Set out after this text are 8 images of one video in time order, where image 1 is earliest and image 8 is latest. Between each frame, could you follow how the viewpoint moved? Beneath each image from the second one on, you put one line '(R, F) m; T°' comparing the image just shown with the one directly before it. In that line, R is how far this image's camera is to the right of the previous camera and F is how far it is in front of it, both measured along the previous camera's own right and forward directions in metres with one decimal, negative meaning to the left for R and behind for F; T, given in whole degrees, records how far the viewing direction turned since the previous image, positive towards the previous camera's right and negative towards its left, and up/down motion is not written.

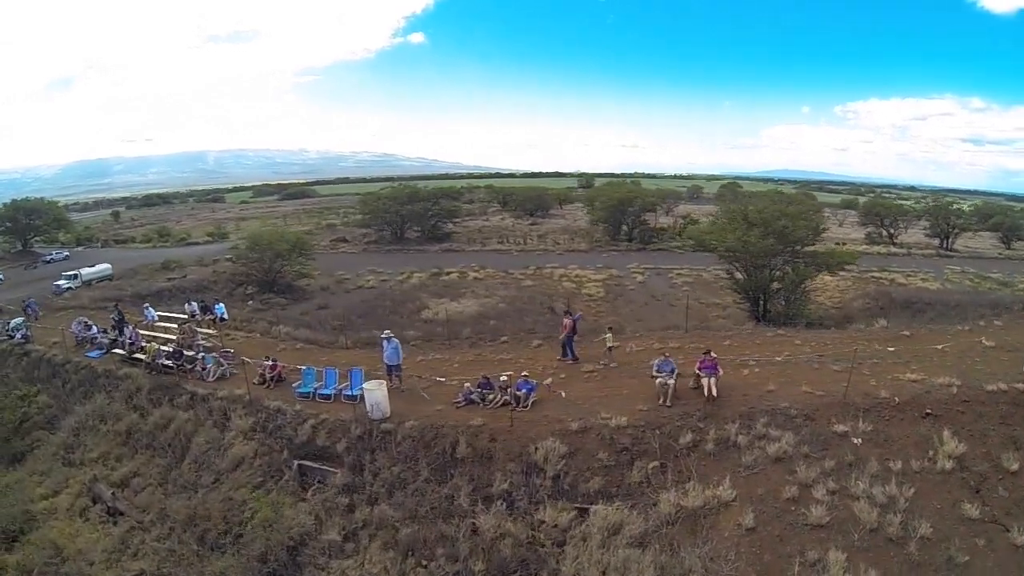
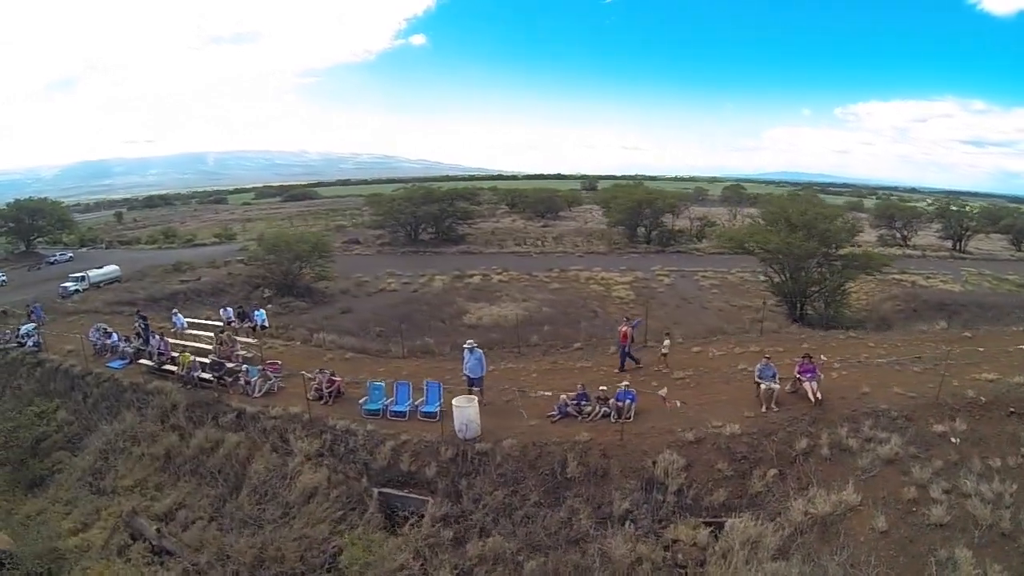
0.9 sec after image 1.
(-2.6, +0.5) m; +1°
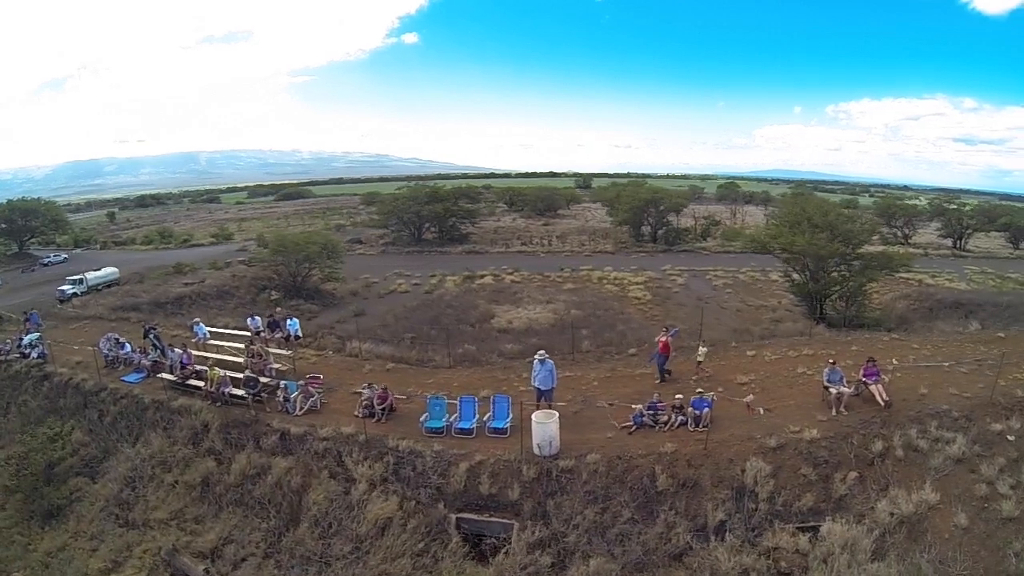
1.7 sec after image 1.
(-2.0, +0.4) m; +2°
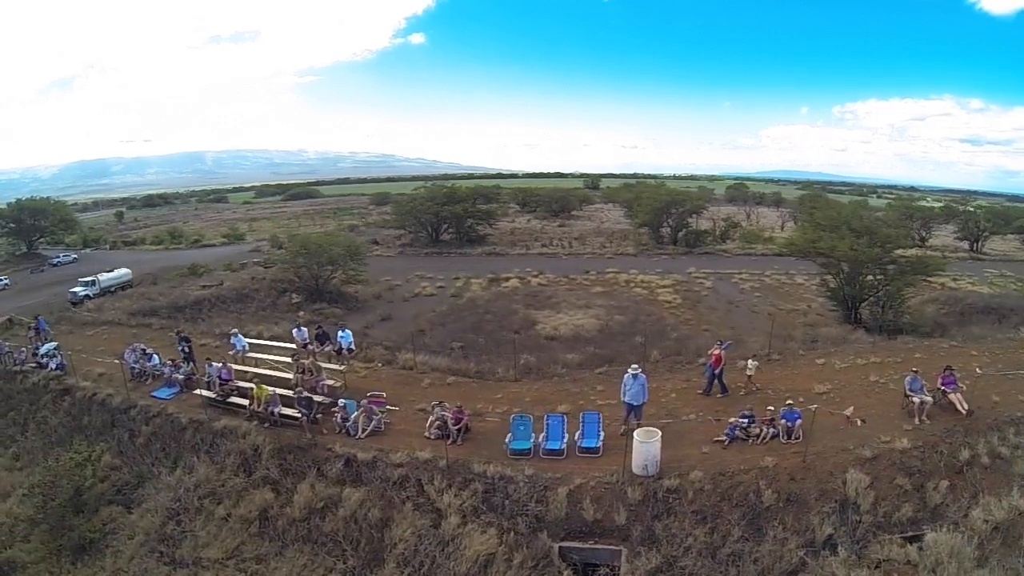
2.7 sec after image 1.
(-2.2, +0.3) m; 0°
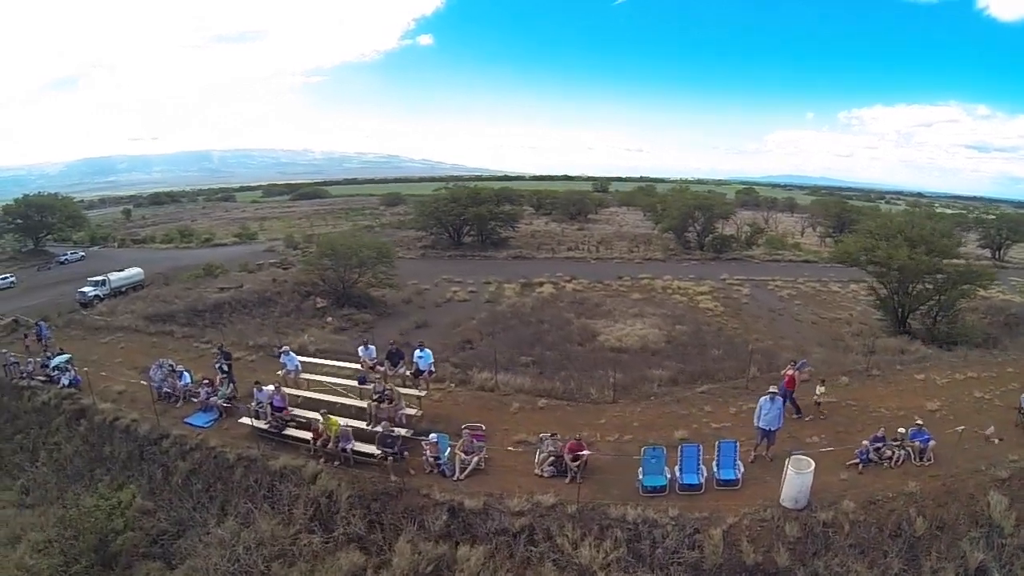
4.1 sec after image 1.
(-3.1, +0.8) m; +1°
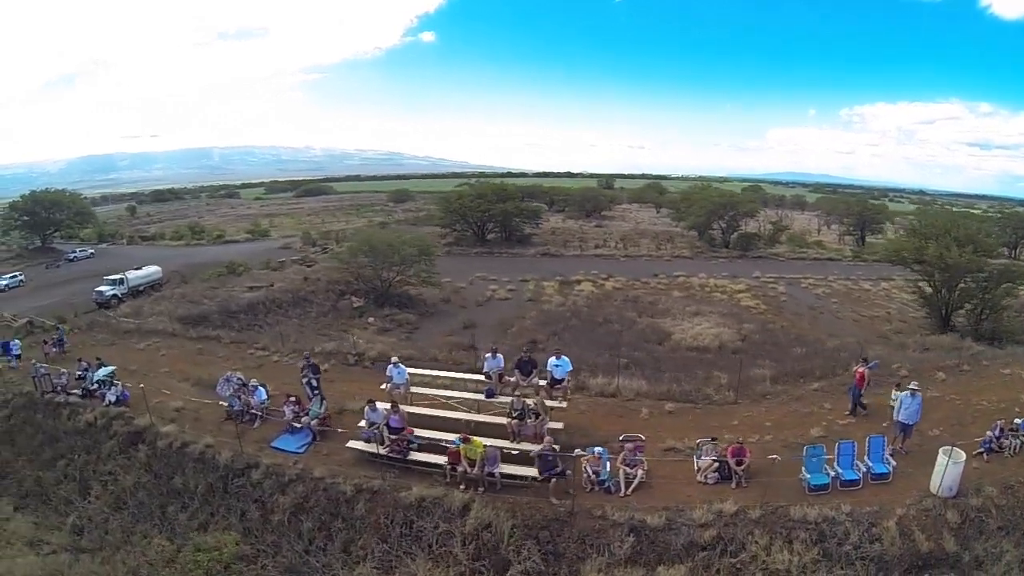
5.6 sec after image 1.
(-3.8, 0.0) m; +1°
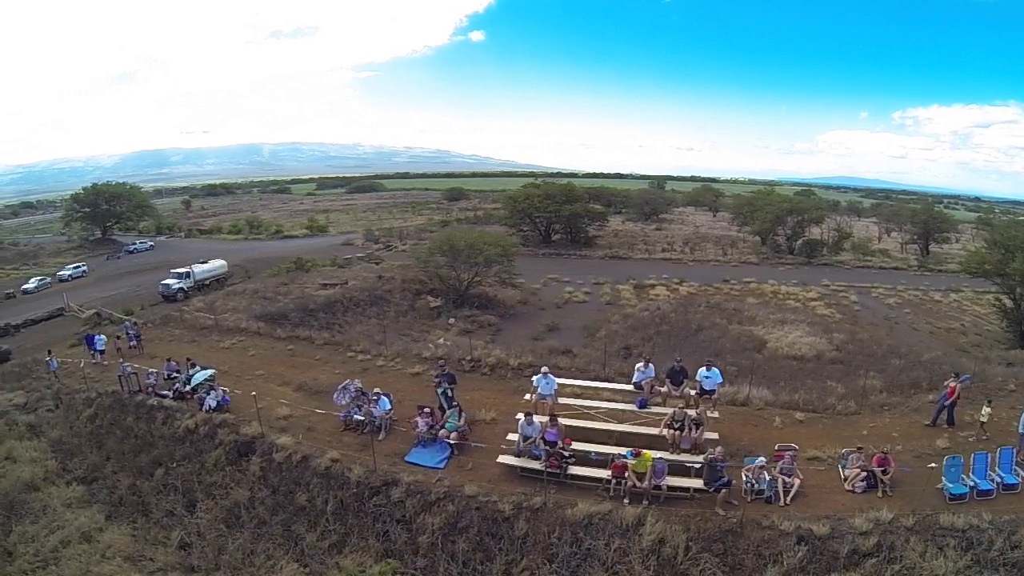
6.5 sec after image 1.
(-3.8, -2.1) m; -3°
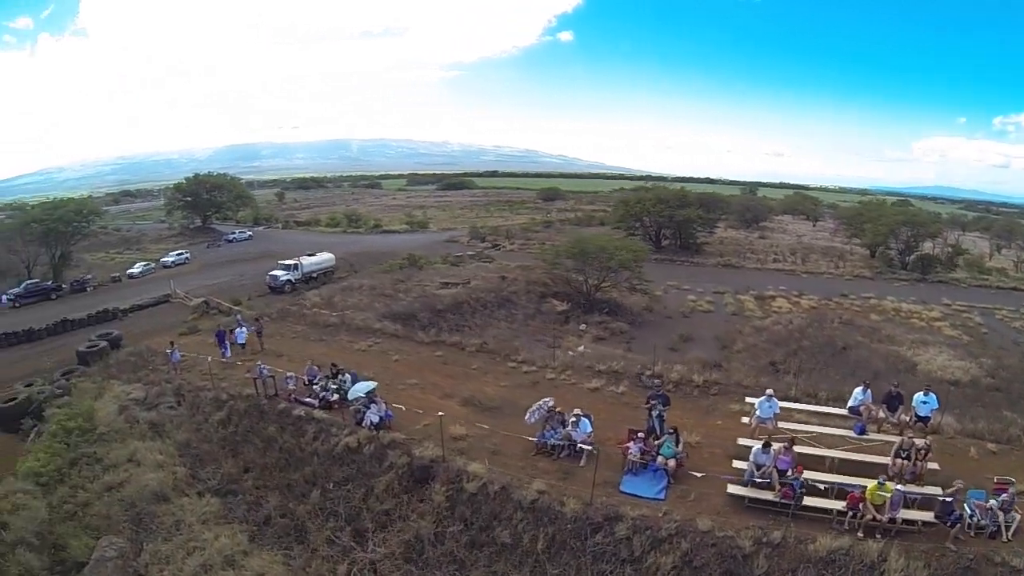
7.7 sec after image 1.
(-6.3, -4.4) m; -5°
